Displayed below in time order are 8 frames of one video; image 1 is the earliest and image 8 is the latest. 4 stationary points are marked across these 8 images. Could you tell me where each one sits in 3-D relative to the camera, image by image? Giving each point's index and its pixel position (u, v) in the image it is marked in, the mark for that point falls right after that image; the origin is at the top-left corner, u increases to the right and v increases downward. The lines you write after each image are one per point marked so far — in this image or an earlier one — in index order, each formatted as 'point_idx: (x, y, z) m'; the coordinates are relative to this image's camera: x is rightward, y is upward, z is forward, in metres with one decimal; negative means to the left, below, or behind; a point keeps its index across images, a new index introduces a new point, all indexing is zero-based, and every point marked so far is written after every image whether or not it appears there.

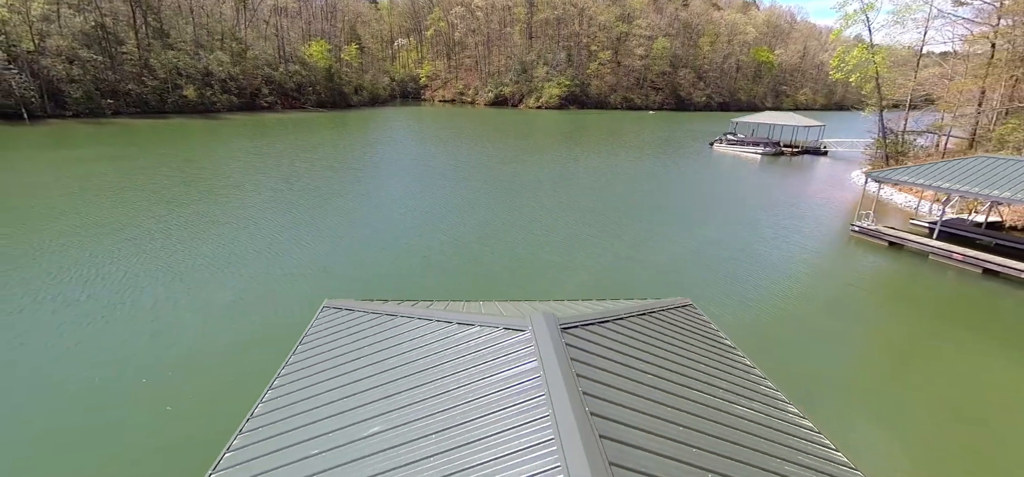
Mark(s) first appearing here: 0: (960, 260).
0: (+14.6, -0.3, +15.4) m
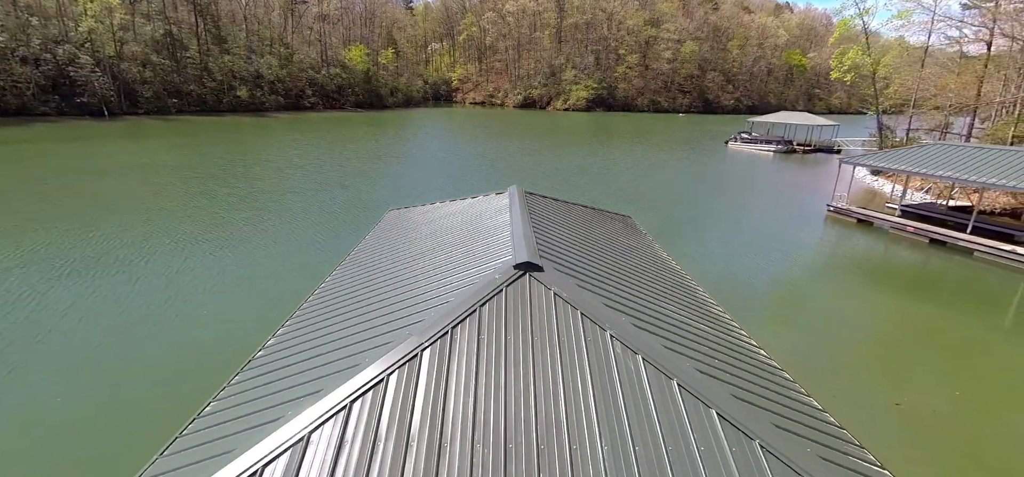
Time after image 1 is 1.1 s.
0: (+15.2, +0.4, +17.1) m
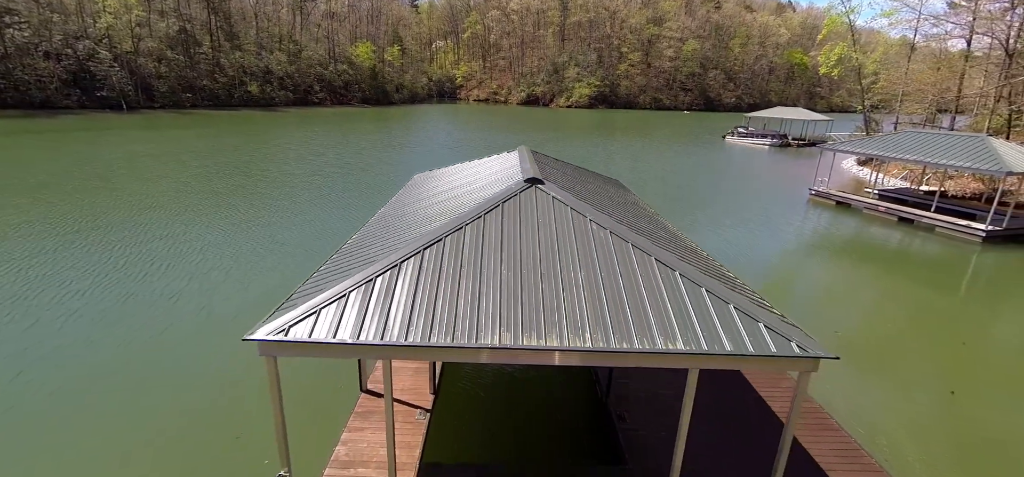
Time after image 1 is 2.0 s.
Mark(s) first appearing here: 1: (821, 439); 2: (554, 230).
0: (+15.4, +1.2, +18.5) m
1: (+3.5, -2.3, +5.1) m
2: (+0.4, +0.1, +4.2) m
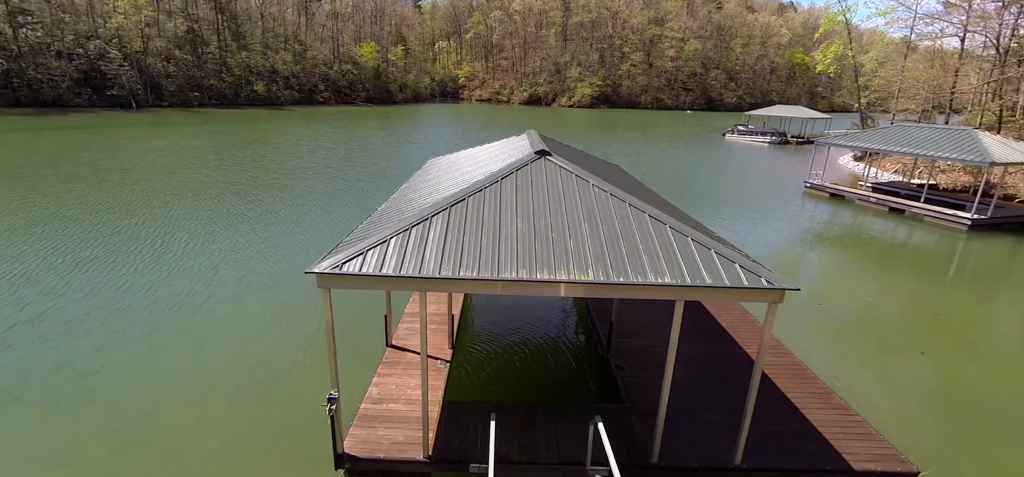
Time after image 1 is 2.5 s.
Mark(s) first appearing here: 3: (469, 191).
0: (+15.6, +1.6, +19.1) m
1: (+3.7, -1.9, +5.8) m
2: (+0.5, +0.5, +4.9) m
3: (-0.5, +0.5, +5.0) m
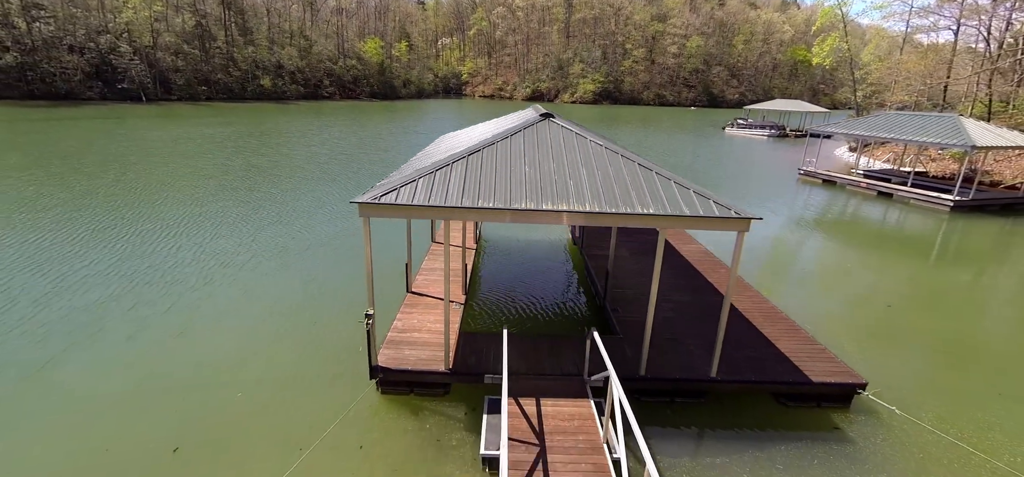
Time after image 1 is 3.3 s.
0: (+15.8, +2.2, +19.8) m
1: (+3.8, -1.2, +6.5) m
2: (+0.6, +1.1, +5.6) m
3: (-0.4, +1.2, +5.7) m
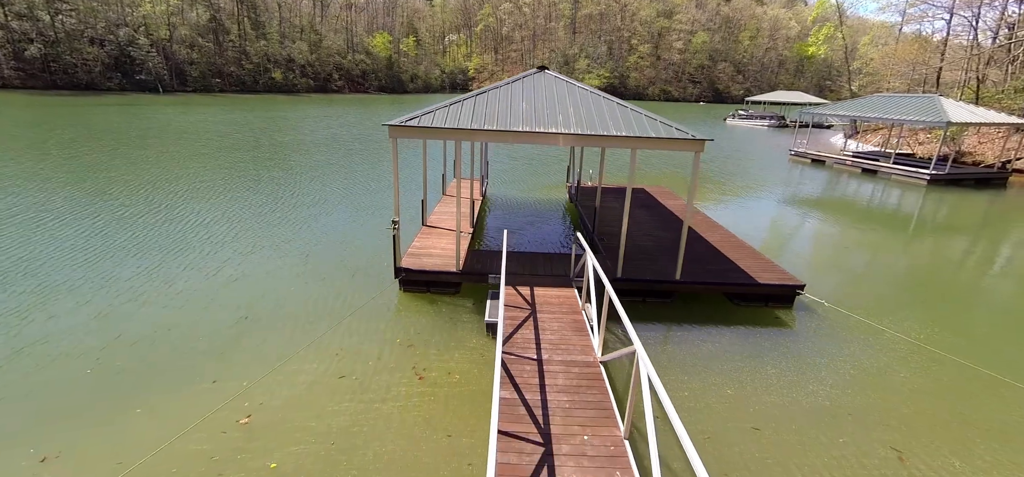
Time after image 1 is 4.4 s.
0: (+15.9, +3.3, +20.7) m
1: (+3.8, -0.2, +7.6) m
2: (+0.7, +2.2, +6.7) m
3: (-0.4, +2.3, +6.9) m
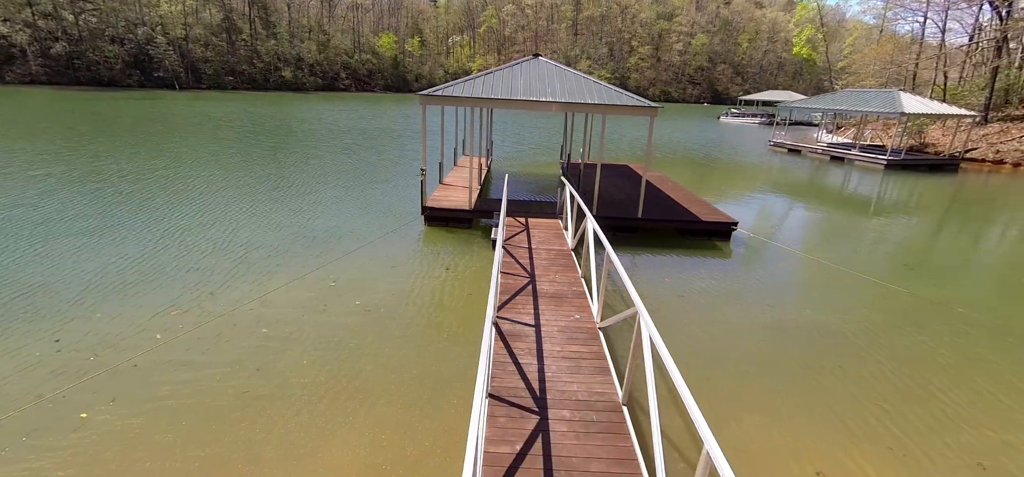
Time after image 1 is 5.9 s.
0: (+16.0, +4.1, +22.6) m
1: (+3.8, +0.8, +9.5) m
2: (+0.7, +3.2, +8.7) m
3: (-0.4, +3.3, +8.8) m
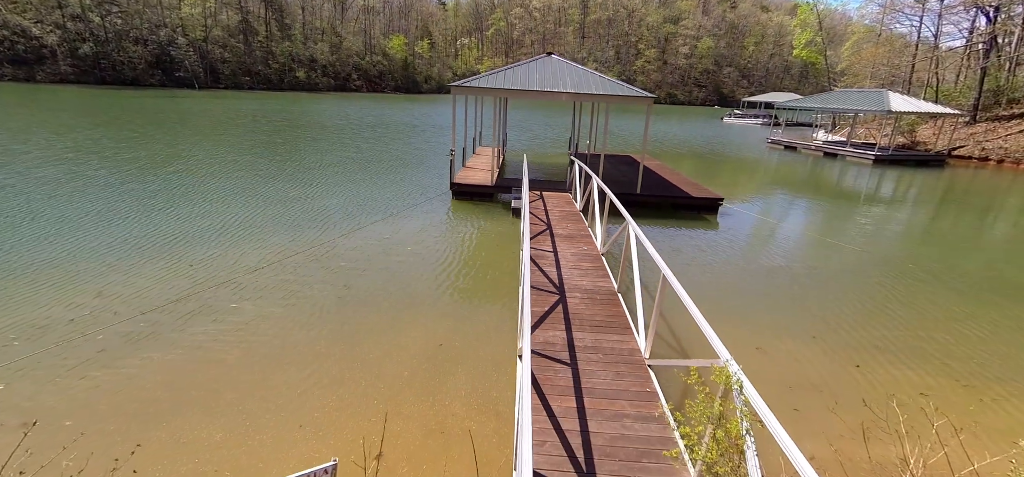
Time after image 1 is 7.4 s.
0: (+16.6, +4.5, +23.8) m
1: (+4.2, +1.4, +10.9) m
2: (+1.1, +3.8, +10.1) m
3: (0.0, +3.9, +10.2) m
